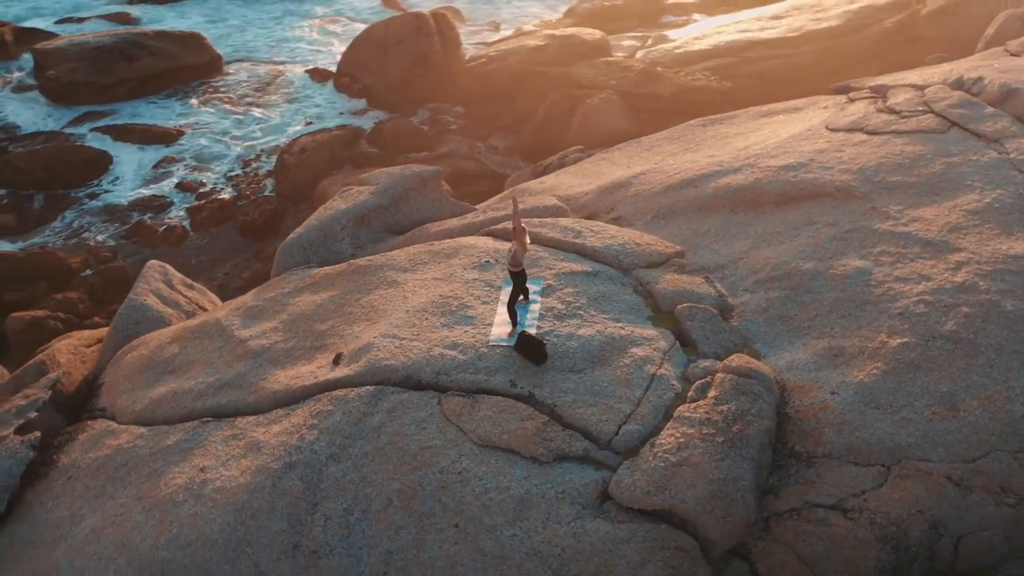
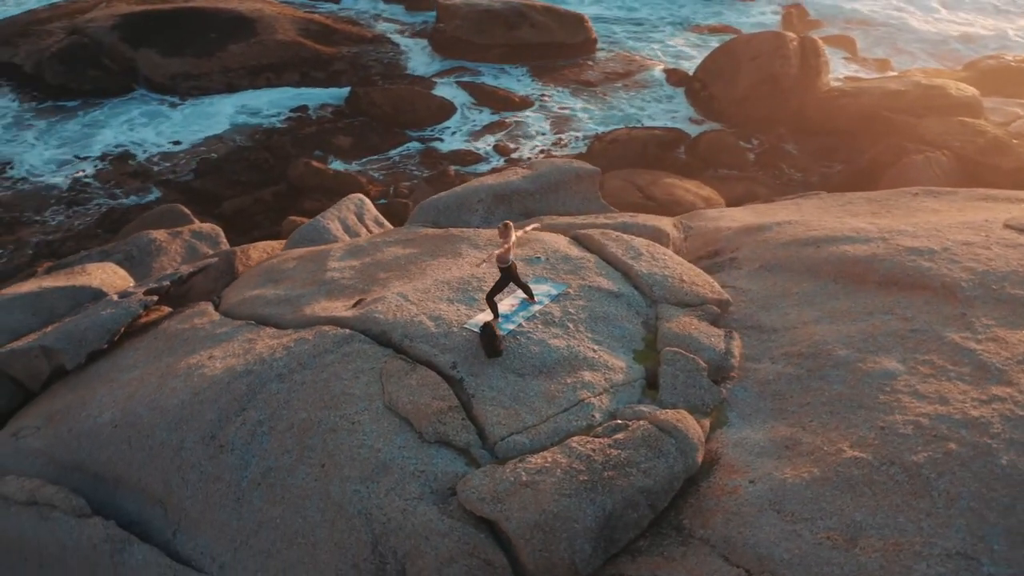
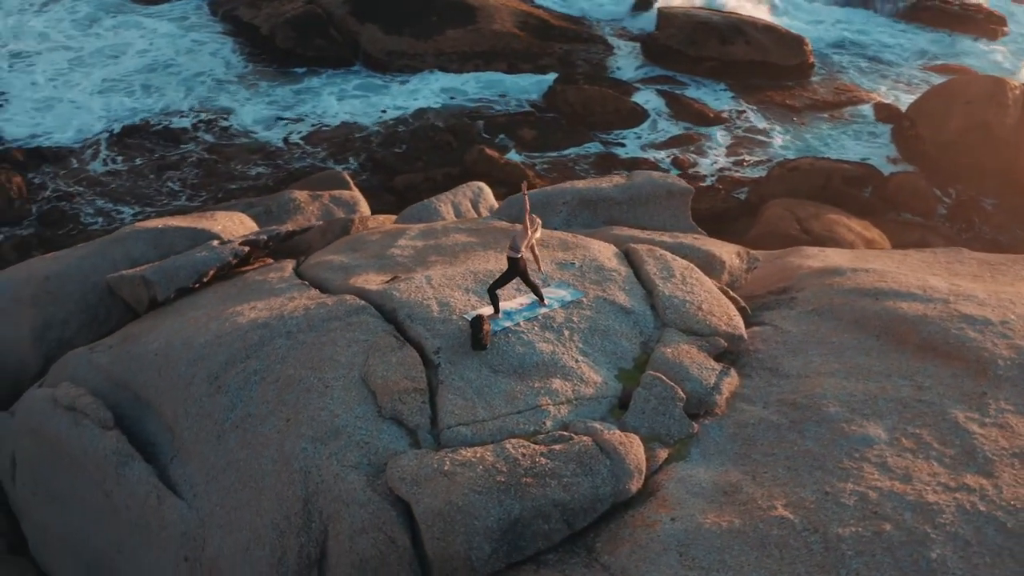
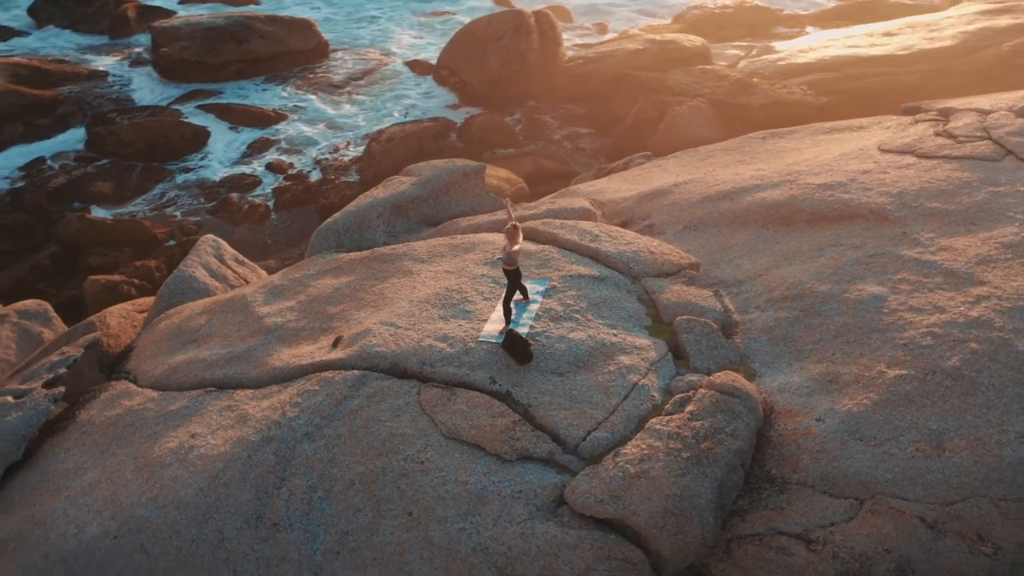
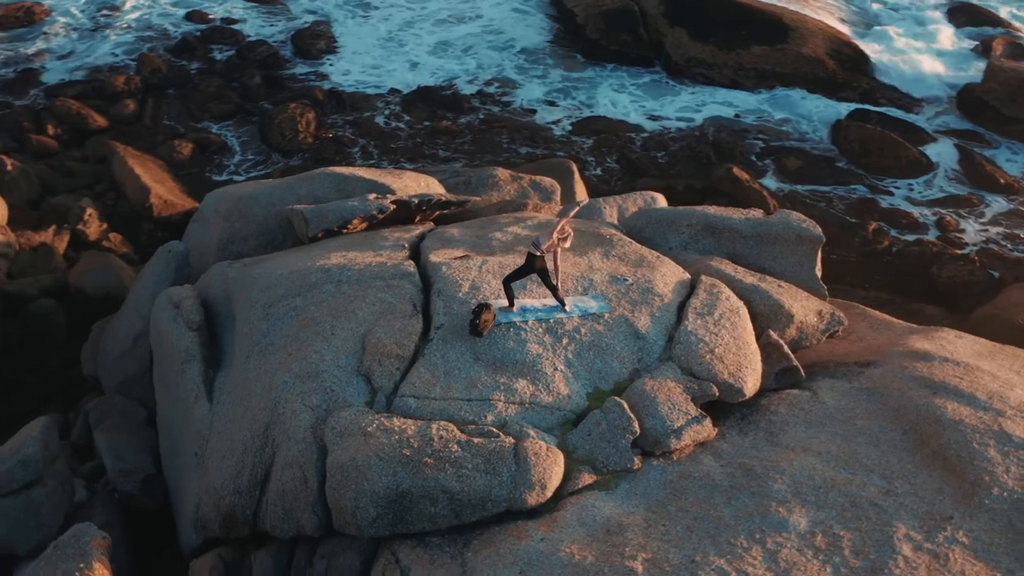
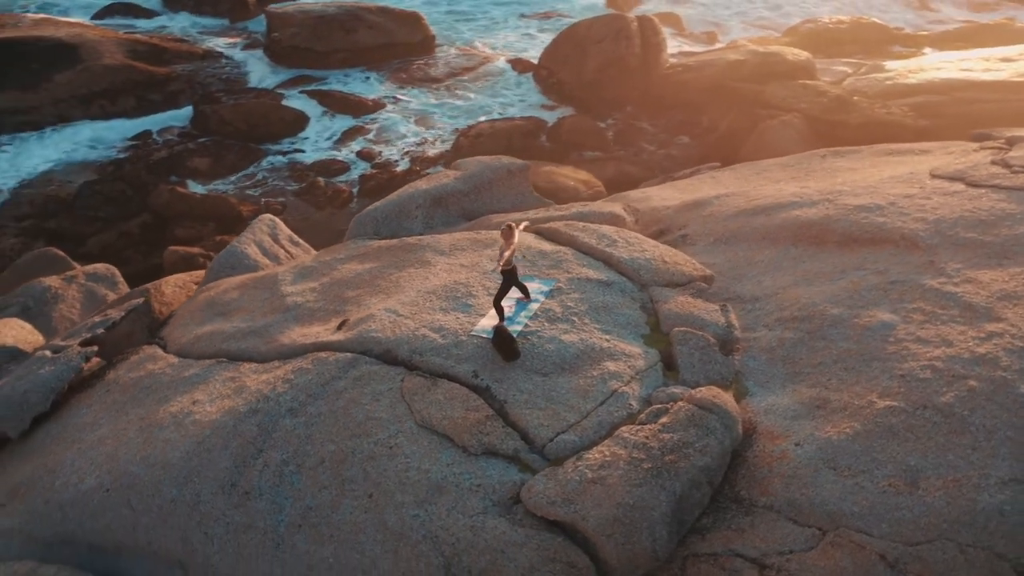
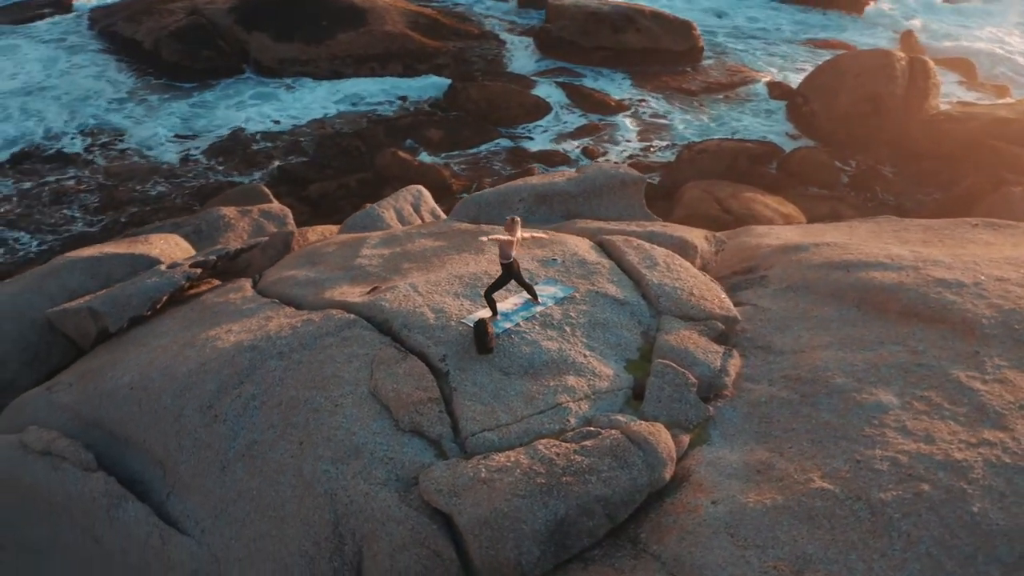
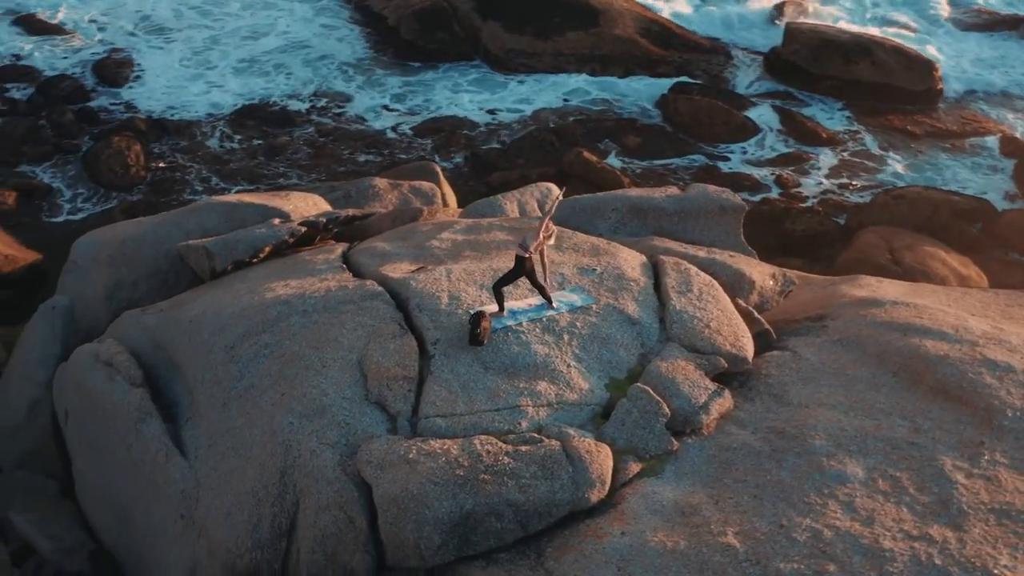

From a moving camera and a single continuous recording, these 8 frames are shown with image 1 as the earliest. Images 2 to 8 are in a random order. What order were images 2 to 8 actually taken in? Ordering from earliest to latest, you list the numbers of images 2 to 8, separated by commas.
4, 6, 2, 7, 3, 8, 5
